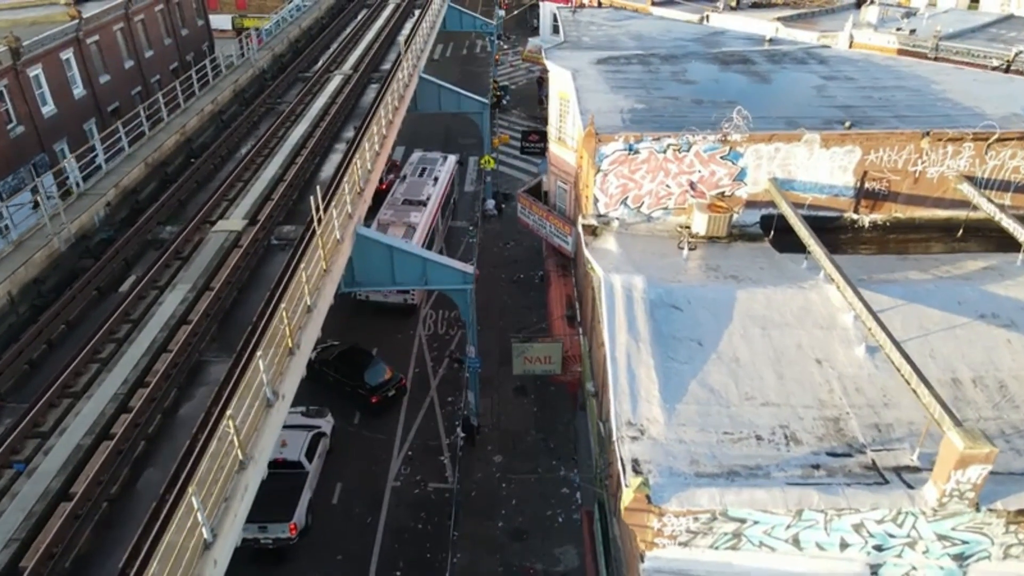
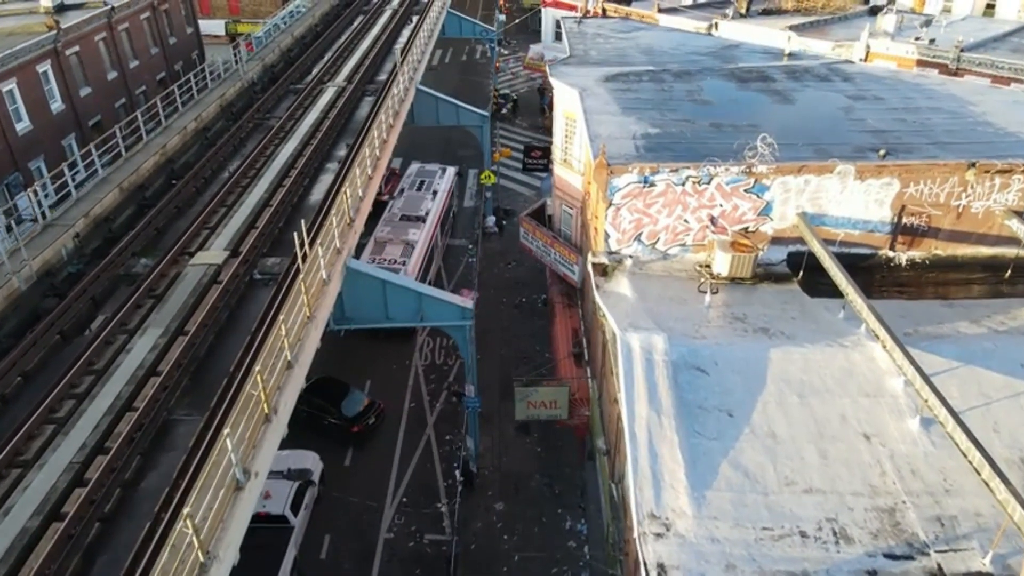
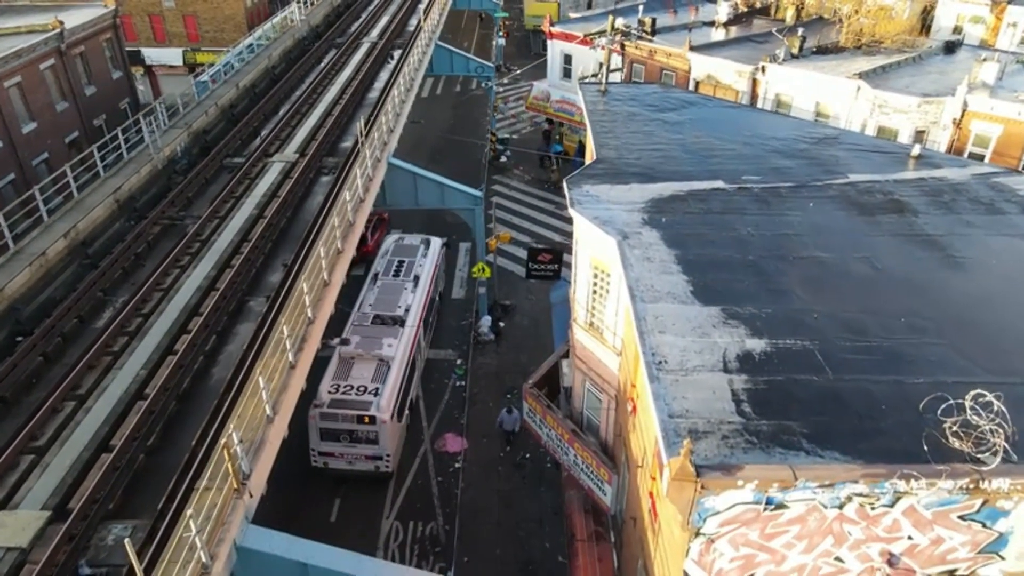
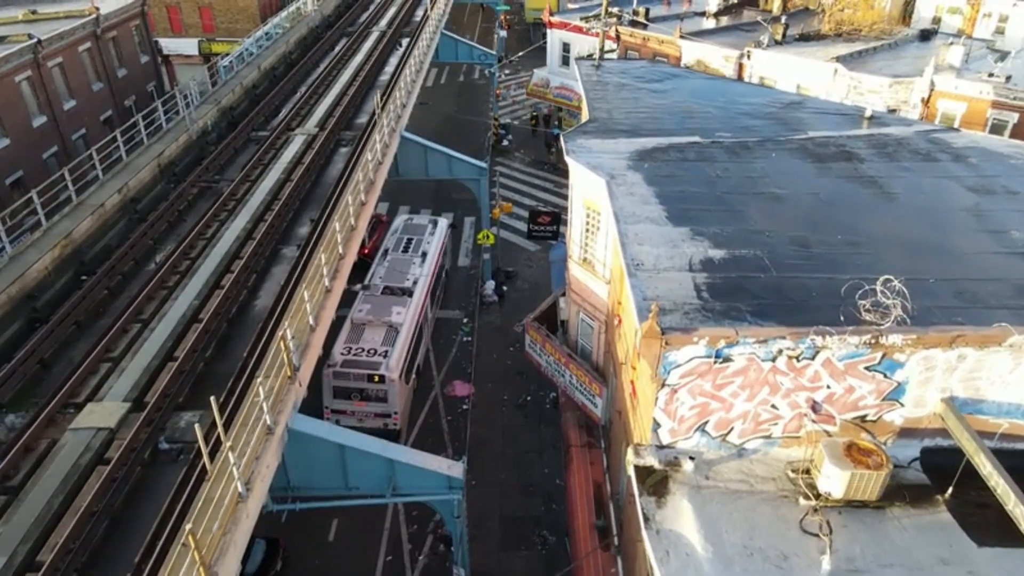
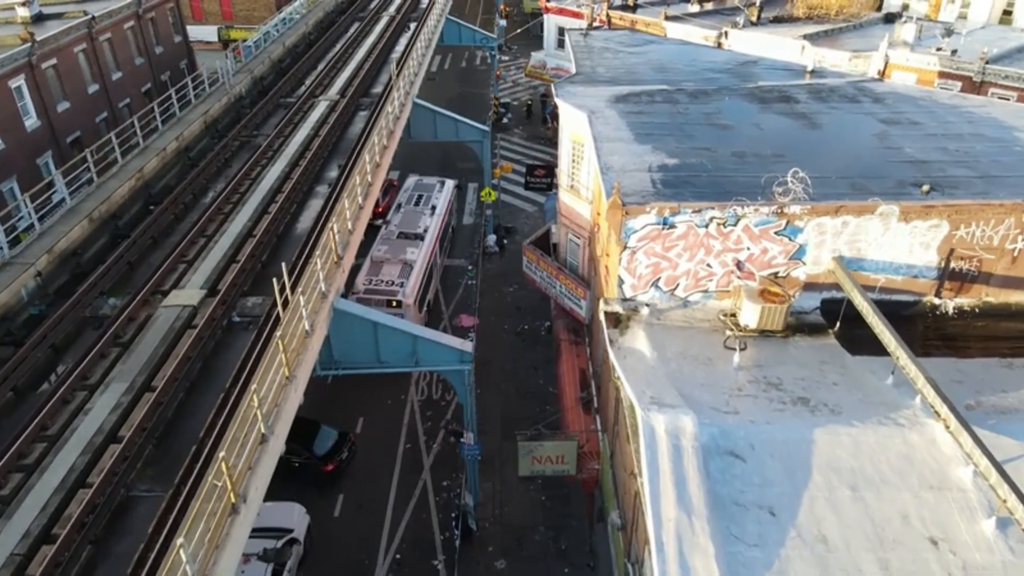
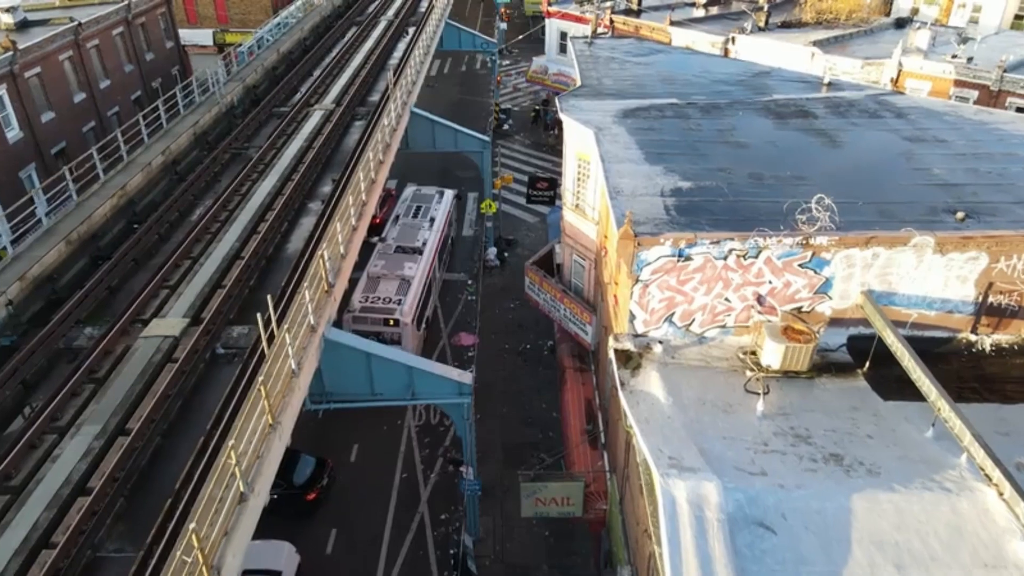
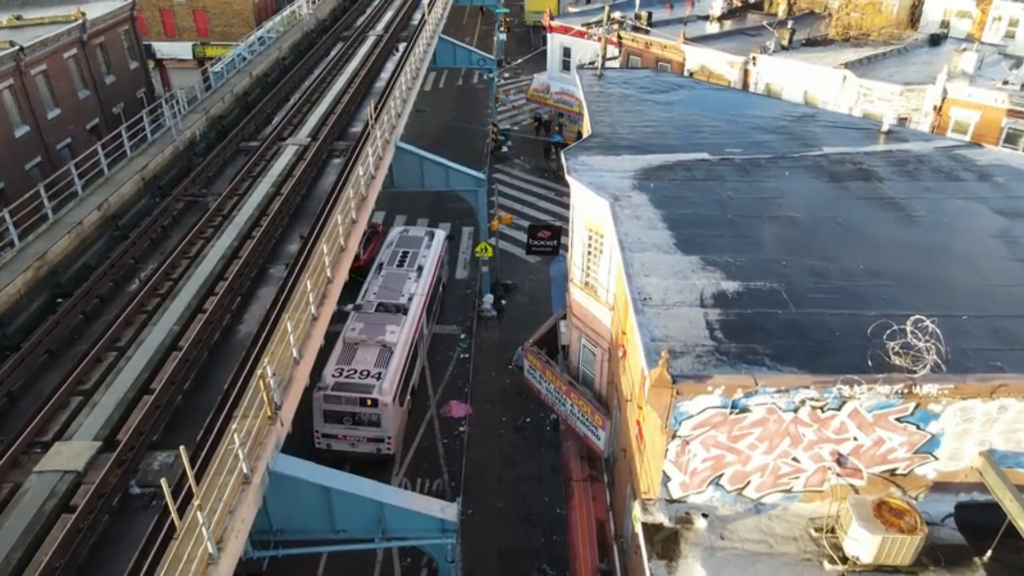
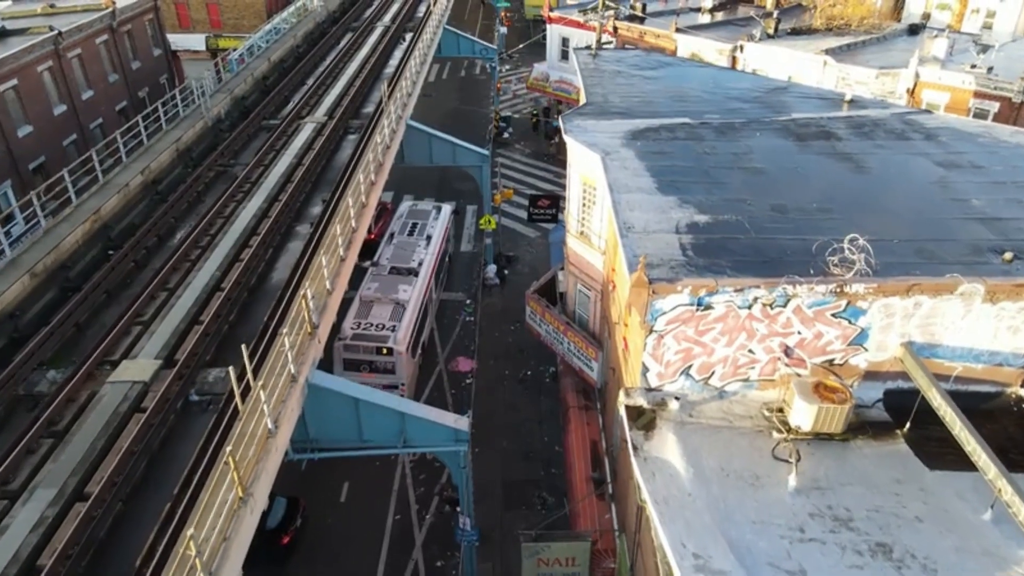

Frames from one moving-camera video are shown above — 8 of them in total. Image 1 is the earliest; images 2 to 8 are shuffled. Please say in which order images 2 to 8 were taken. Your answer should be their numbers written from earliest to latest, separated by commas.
2, 5, 6, 8, 4, 7, 3
